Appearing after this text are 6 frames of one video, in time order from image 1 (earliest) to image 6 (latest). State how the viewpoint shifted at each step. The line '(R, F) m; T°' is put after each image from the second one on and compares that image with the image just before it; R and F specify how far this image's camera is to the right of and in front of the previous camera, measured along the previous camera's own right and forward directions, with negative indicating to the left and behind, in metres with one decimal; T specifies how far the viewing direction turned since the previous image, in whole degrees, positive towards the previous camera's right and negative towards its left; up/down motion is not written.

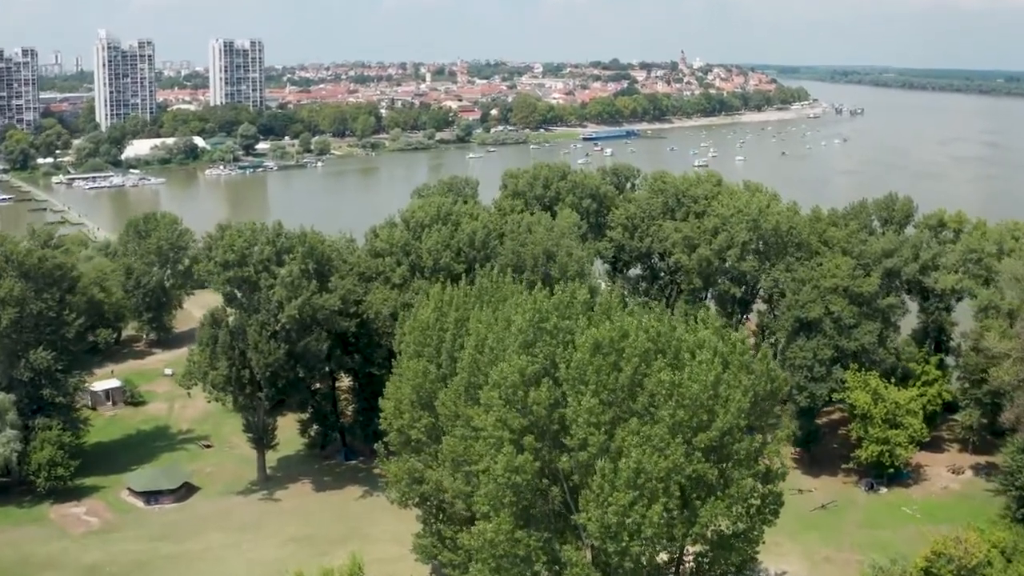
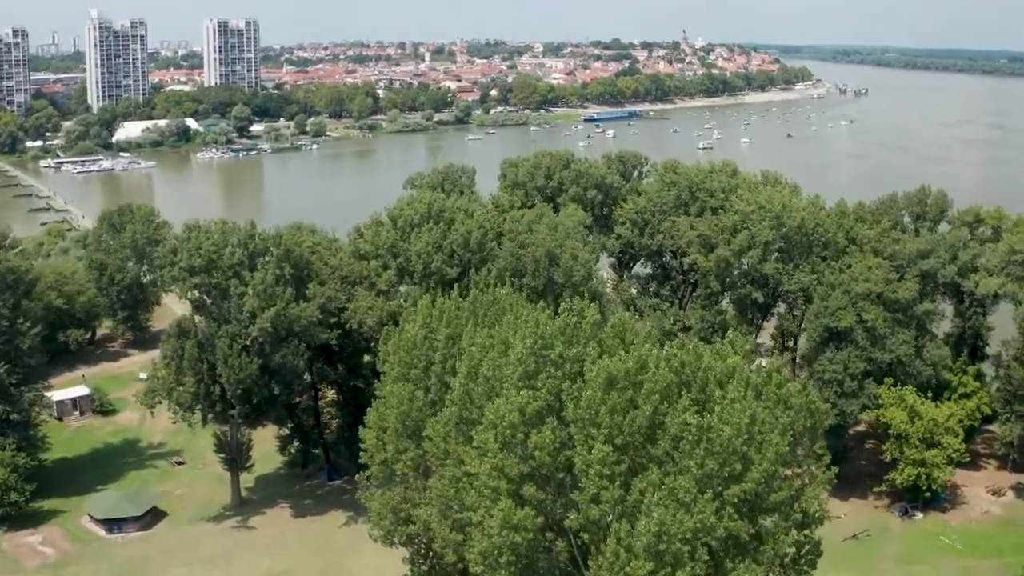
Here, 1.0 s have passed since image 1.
(0.0, +1.0) m; 0°
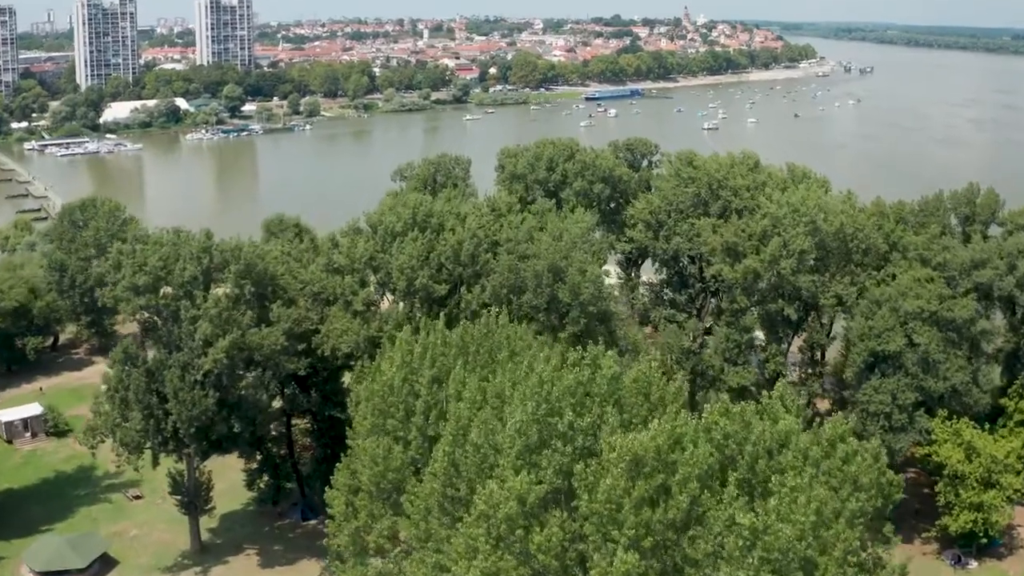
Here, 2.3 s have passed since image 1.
(0.0, +1.3) m; 0°
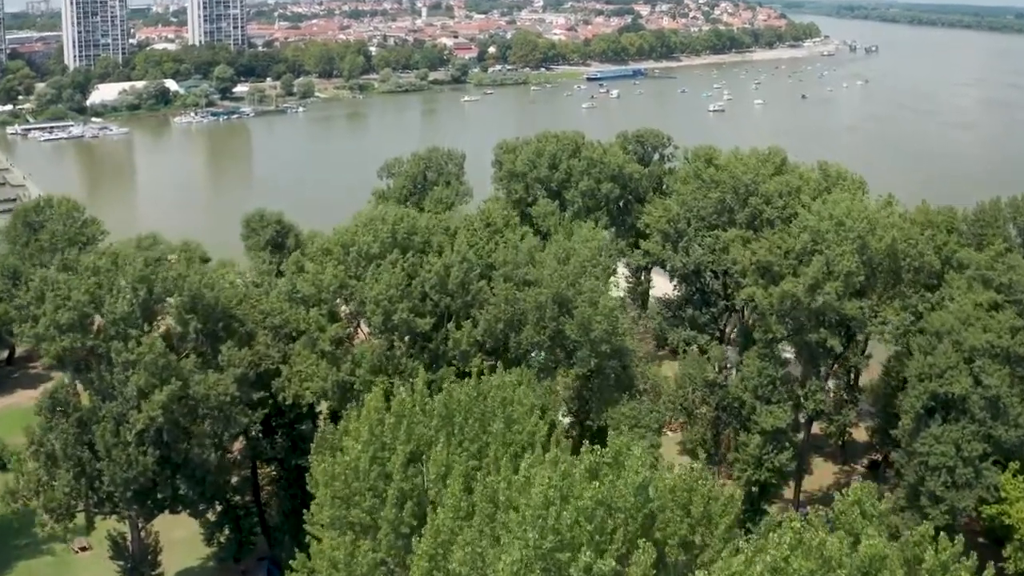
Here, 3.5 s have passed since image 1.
(0.0, +1.3) m; 0°
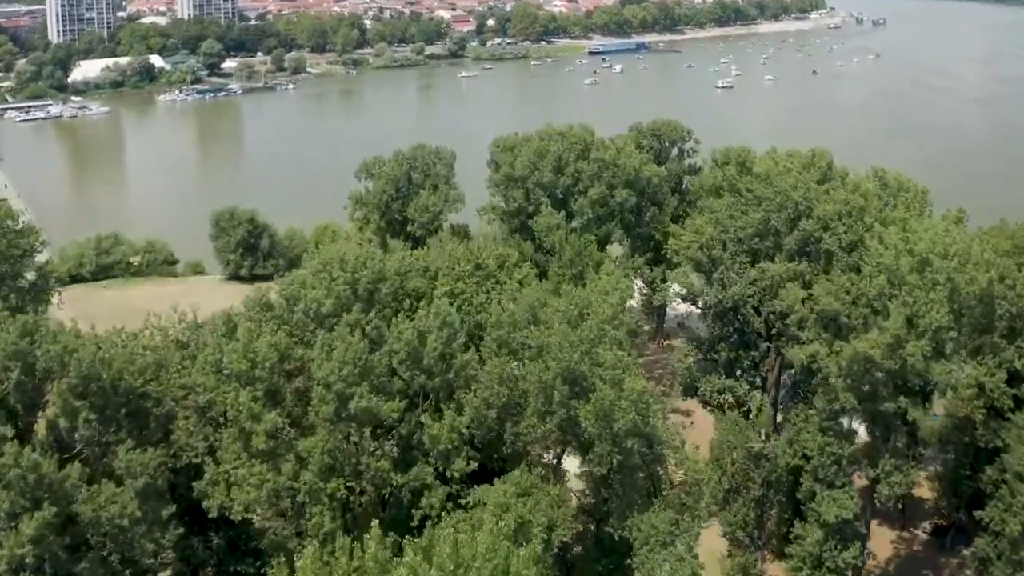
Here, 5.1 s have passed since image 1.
(0.0, +1.7) m; 0°
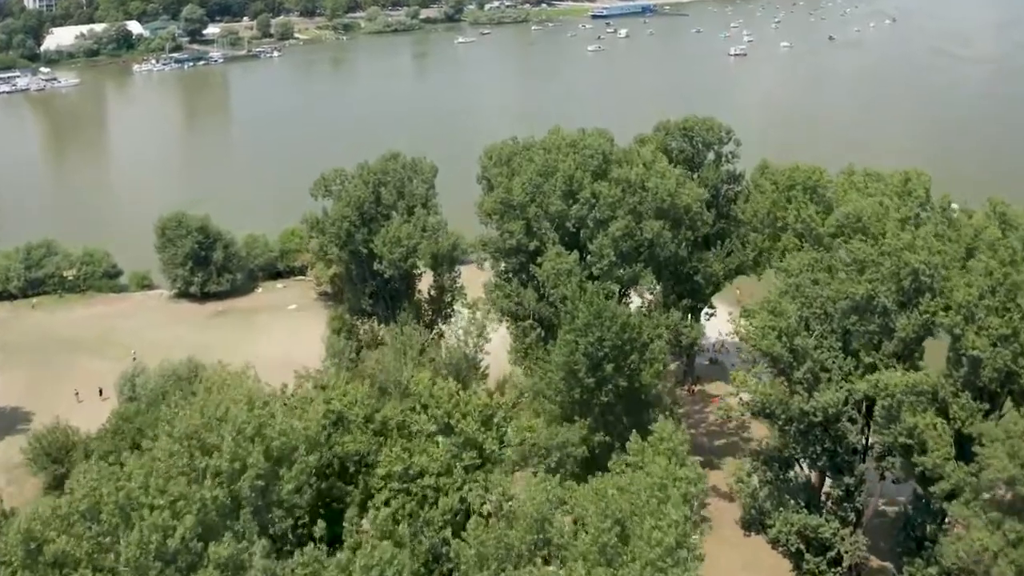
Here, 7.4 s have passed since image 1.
(0.0, +2.3) m; 0°
